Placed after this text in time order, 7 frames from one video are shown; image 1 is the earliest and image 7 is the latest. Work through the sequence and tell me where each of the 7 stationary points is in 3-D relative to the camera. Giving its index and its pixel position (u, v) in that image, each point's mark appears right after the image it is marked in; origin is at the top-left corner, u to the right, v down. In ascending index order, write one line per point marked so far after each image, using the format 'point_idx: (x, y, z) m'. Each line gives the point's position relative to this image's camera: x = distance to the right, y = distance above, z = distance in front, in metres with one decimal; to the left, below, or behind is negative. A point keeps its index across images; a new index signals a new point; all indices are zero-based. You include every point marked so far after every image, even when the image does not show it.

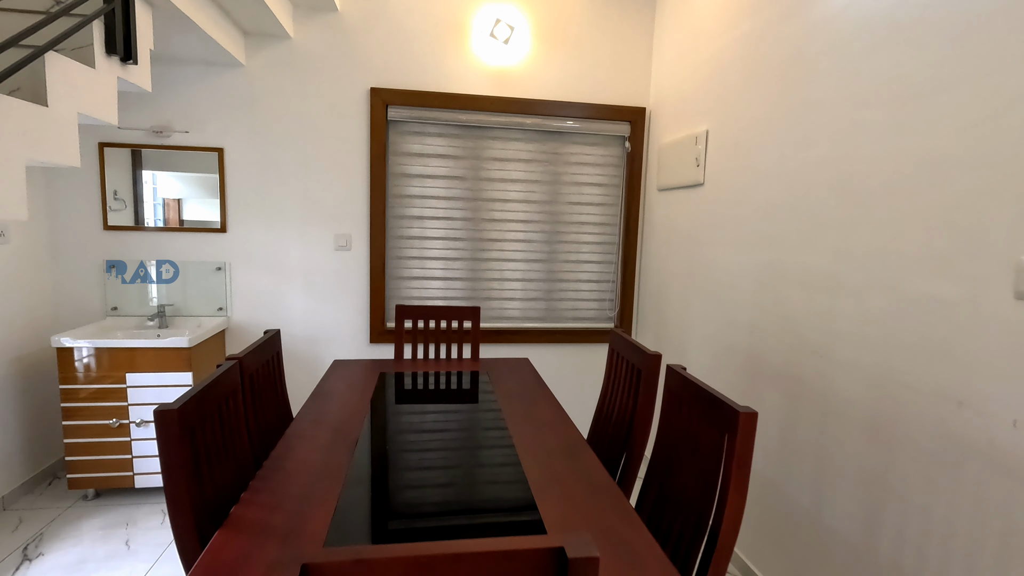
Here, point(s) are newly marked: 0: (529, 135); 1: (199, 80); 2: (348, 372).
0: (+0.1, +0.8, +2.9) m
1: (-1.5, +1.0, +2.6) m
2: (-0.6, -0.3, +2.1) m
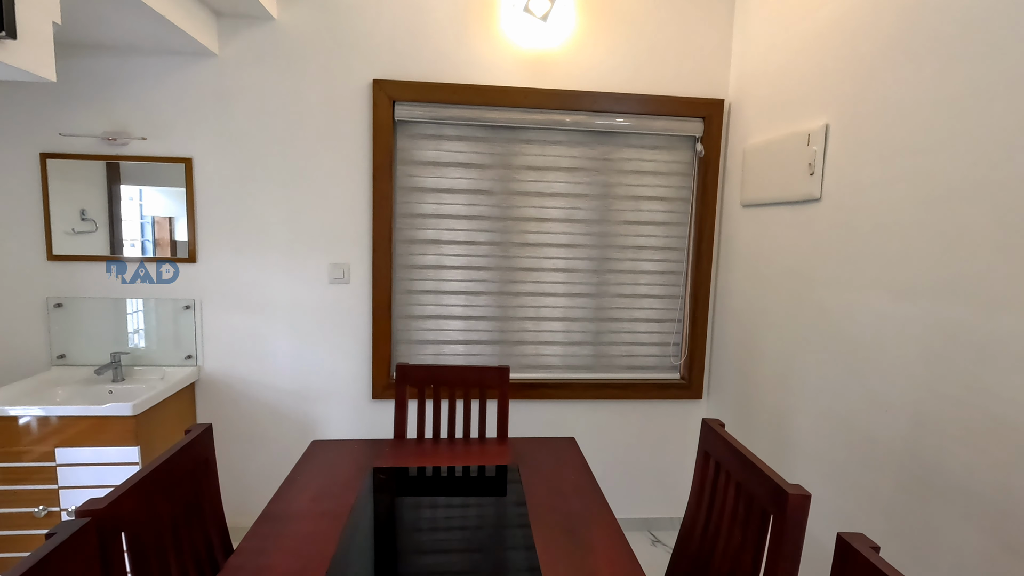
0: (+0.3, +0.6, +2.3) m
1: (-1.3, +0.8, +2.1) m
2: (-0.5, -0.5, +1.5) m
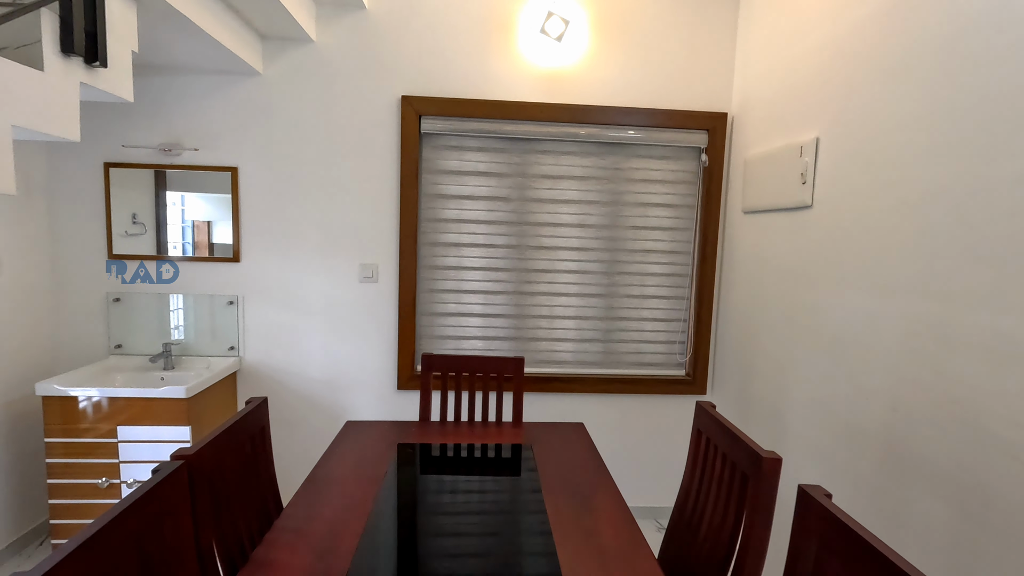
0: (+0.3, +0.6, +2.5) m
1: (-1.3, +0.8, +2.3) m
2: (-0.5, -0.5, +1.7) m
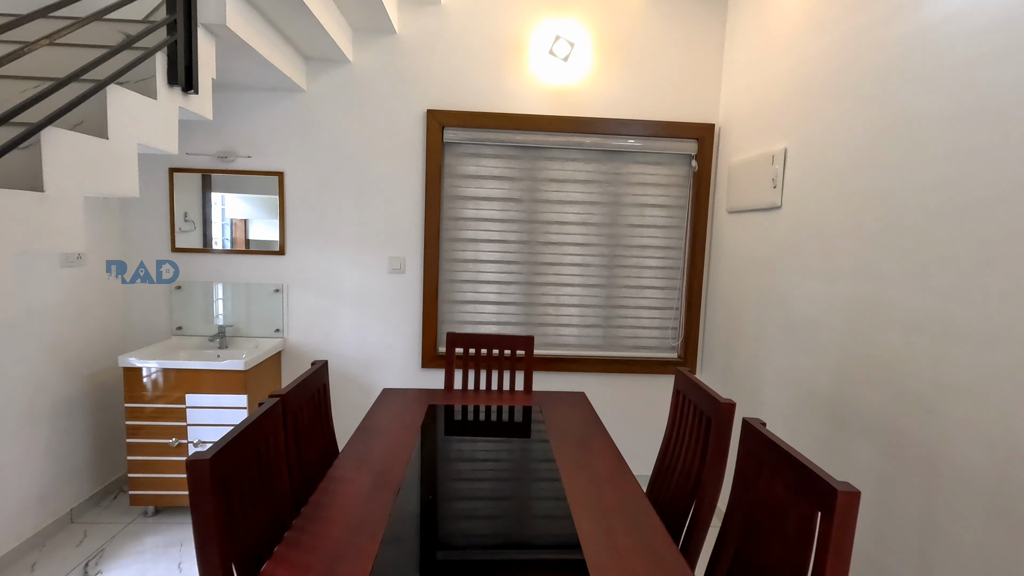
0: (+0.4, +0.7, +2.8) m
1: (-1.2, +0.9, +2.6) m
2: (-0.4, -0.4, +2.1) m
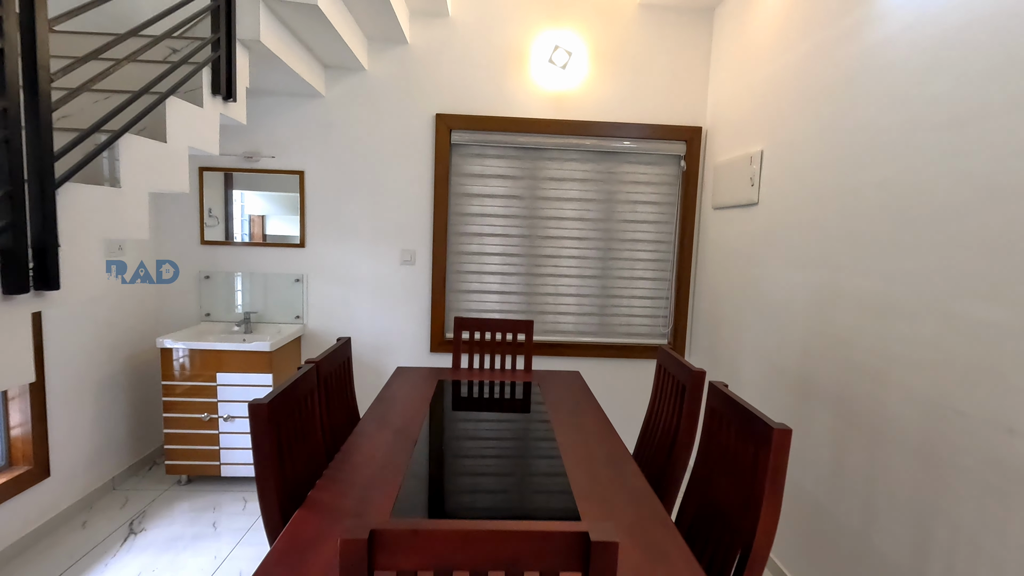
0: (+0.4, +0.7, +3.0) m
1: (-1.2, +0.9, +2.9) m
2: (-0.4, -0.4, +2.3) m
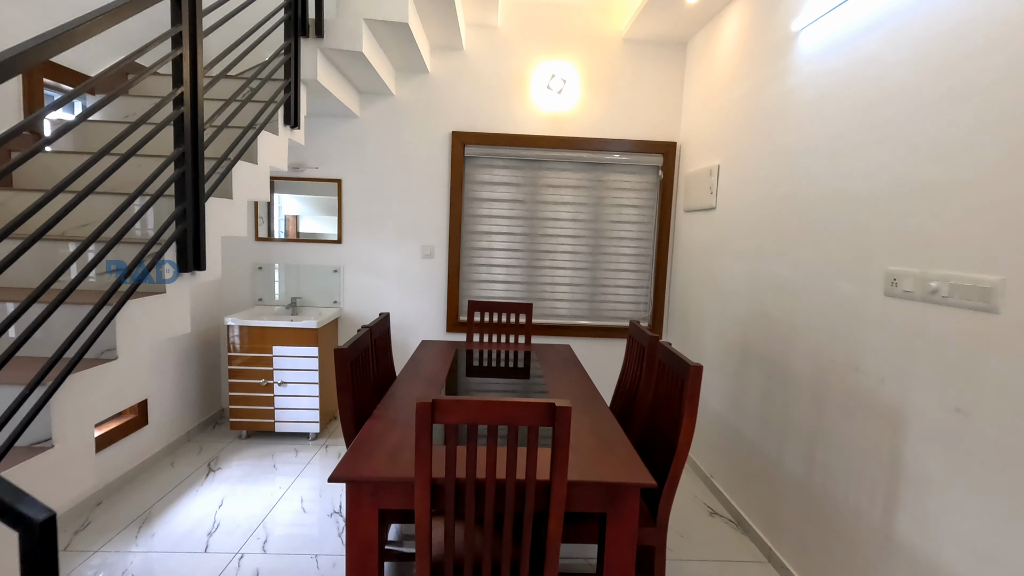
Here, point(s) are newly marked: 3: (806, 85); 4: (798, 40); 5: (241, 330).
0: (+0.4, +0.8, +3.5) m
1: (-1.2, +1.0, +3.4) m
2: (-0.4, -0.3, +2.8) m
3: (+1.2, +0.8, +2.1) m
4: (+1.1, +1.0, +2.2) m
5: (-1.6, -0.2, +3.2) m
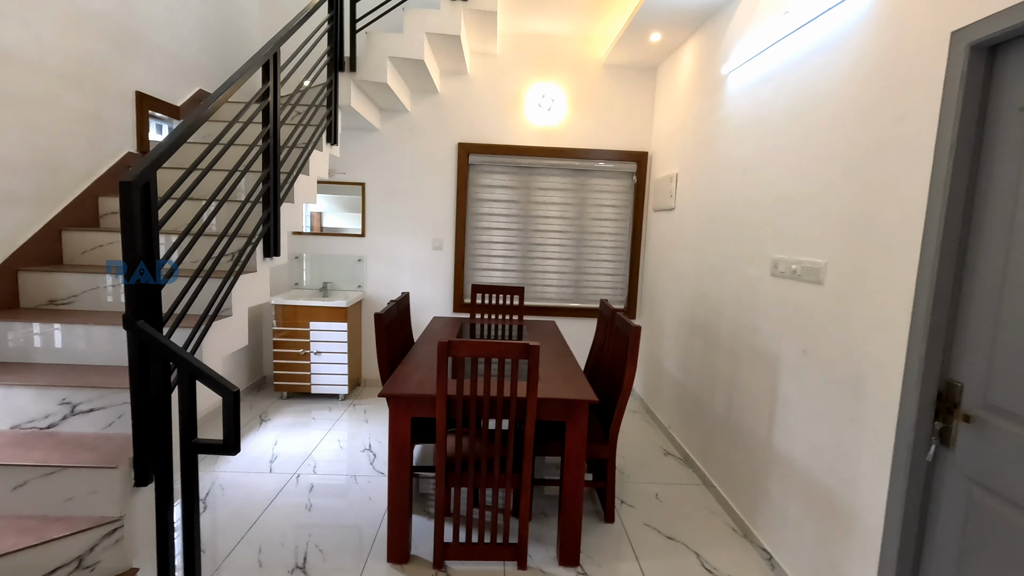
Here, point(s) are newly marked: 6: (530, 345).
0: (+0.4, +0.9, +4.2) m
1: (-1.2, +1.1, +4.1) m
2: (-0.5, -0.2, +3.5) m
3: (+1.1, +0.9, +2.7) m
4: (+1.1, +1.1, +2.8) m
5: (-1.6, -0.1, +3.8) m
6: (+0.1, -0.2, +1.9) m
